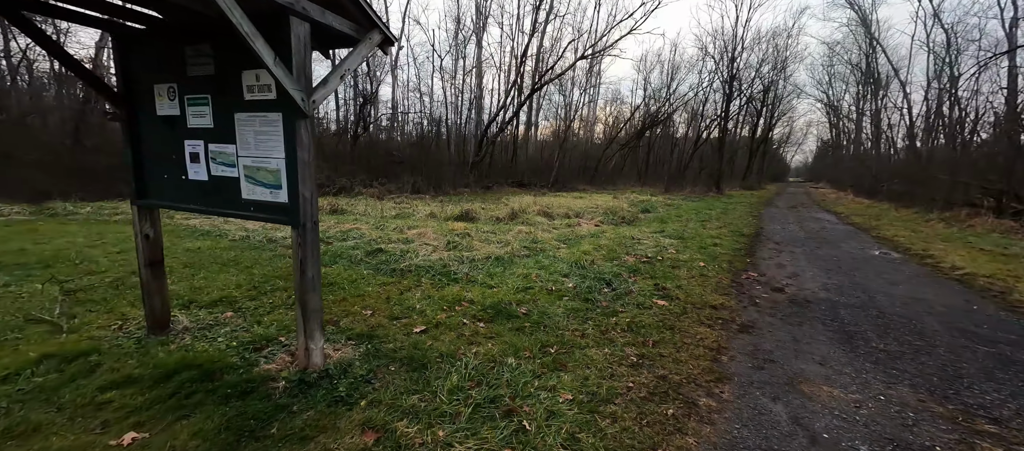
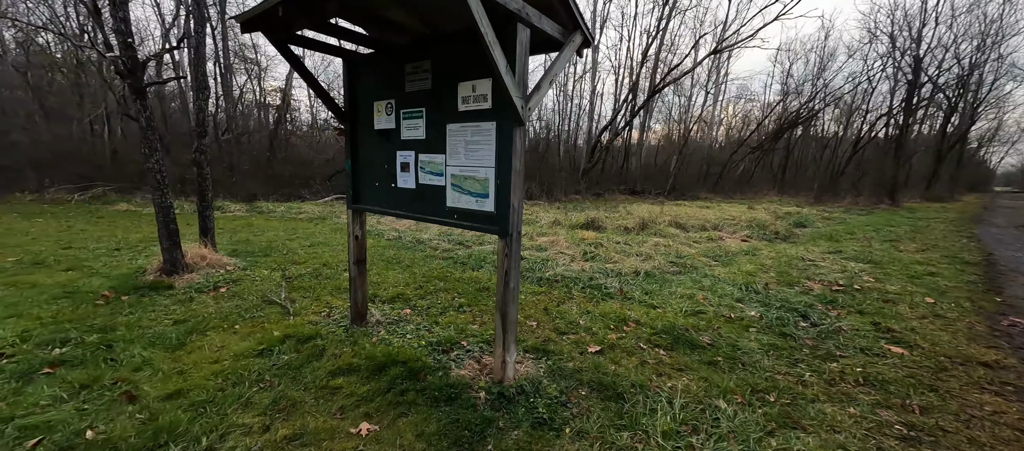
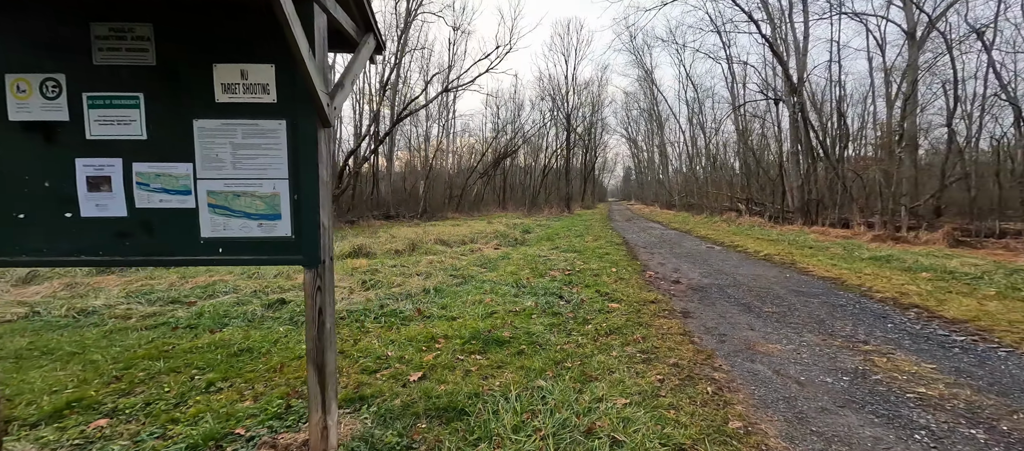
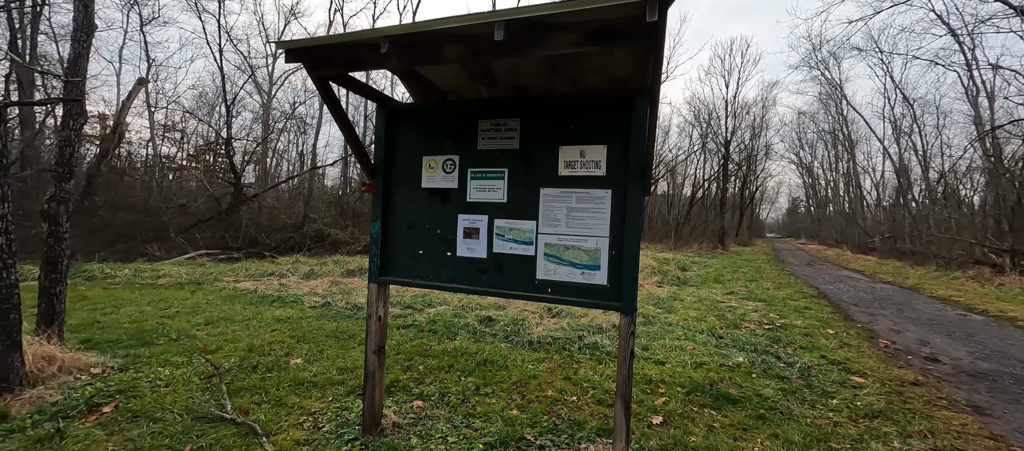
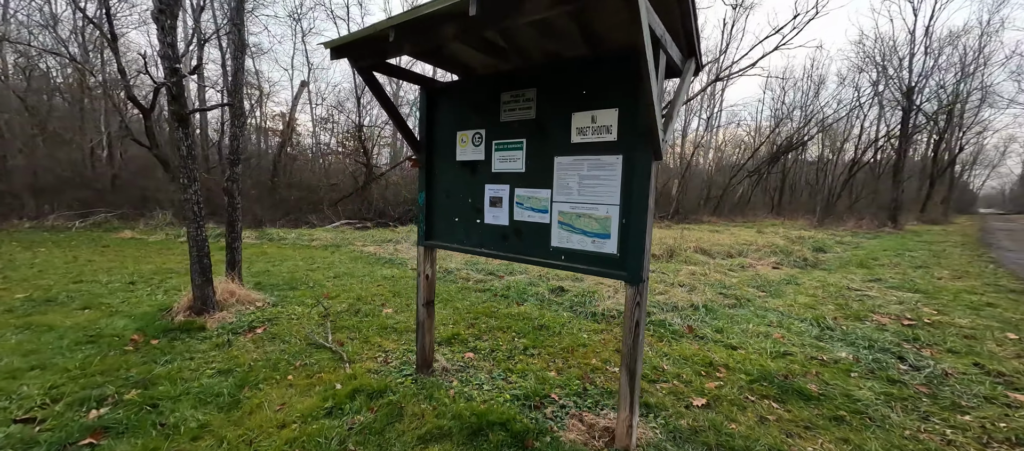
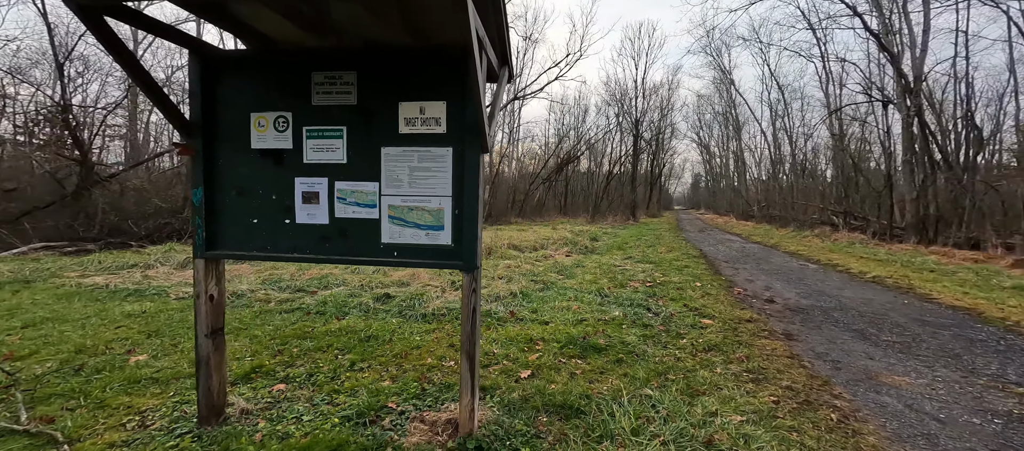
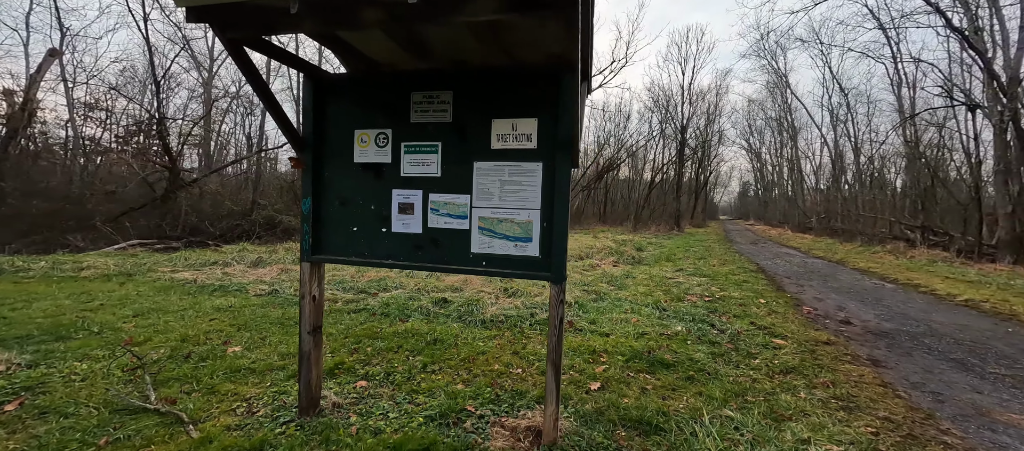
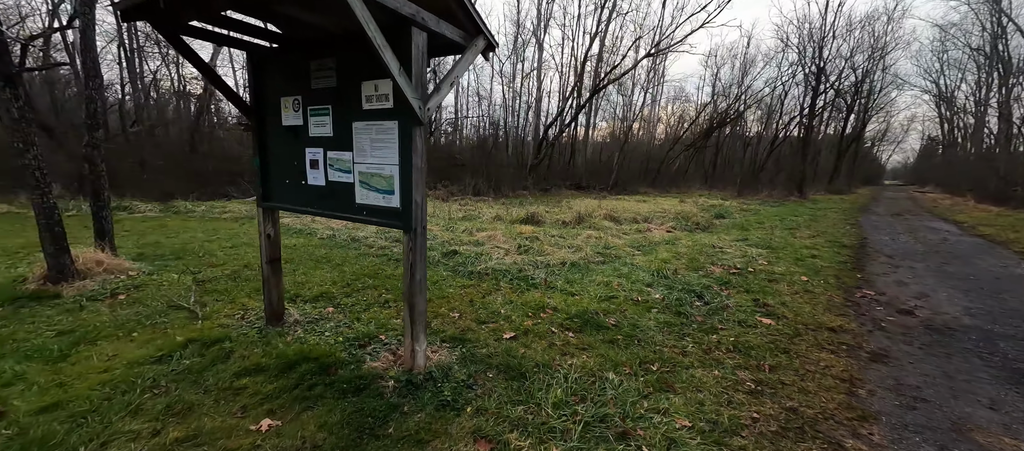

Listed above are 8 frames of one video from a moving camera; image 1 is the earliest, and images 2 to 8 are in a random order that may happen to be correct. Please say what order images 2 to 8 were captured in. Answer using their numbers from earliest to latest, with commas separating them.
8, 2, 5, 4, 7, 6, 3
